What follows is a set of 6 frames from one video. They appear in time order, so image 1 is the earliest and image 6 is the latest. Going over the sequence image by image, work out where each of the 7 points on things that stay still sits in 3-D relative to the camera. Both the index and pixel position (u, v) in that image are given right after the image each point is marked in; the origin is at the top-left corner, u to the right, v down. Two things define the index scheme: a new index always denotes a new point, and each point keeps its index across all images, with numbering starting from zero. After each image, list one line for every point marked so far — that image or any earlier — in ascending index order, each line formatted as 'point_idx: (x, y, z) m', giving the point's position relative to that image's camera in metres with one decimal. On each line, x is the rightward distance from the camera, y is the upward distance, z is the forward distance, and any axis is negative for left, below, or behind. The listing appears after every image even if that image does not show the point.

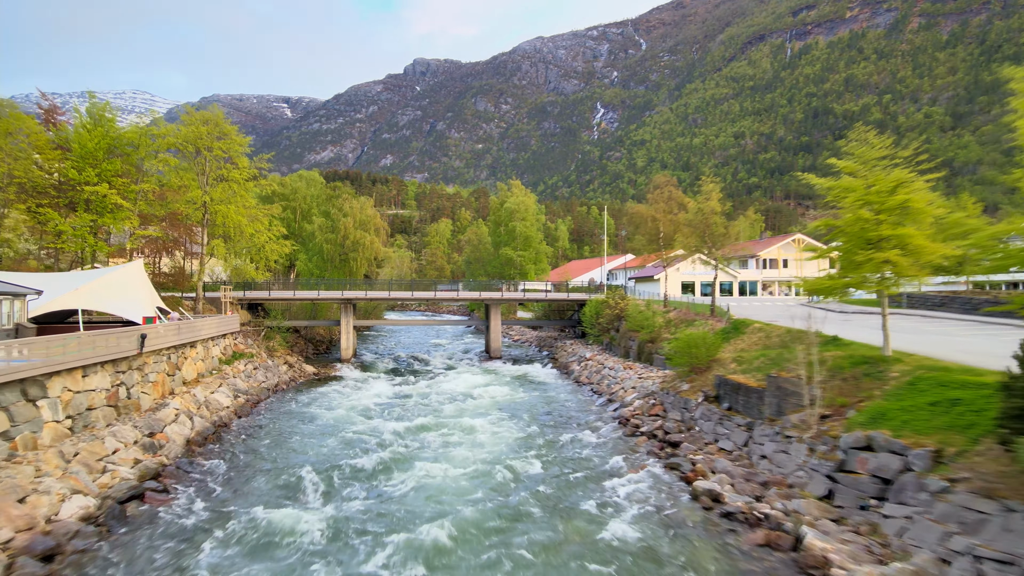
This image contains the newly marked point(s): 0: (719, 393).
0: (+4.8, -2.5, +17.1) m
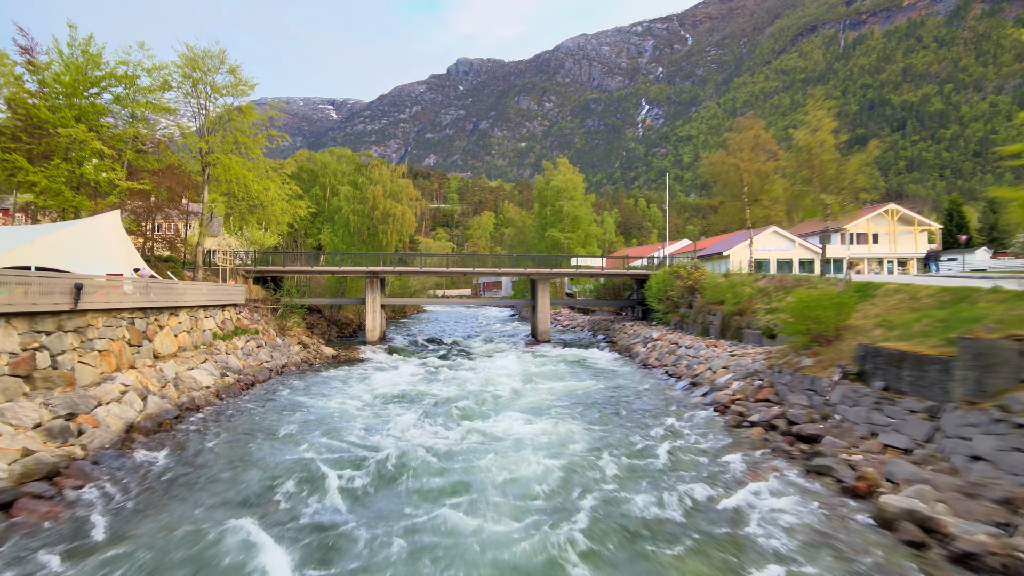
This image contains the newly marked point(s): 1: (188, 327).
0: (+5.8, -1.3, +12.1) m
1: (-8.3, -1.0, +18.7) m
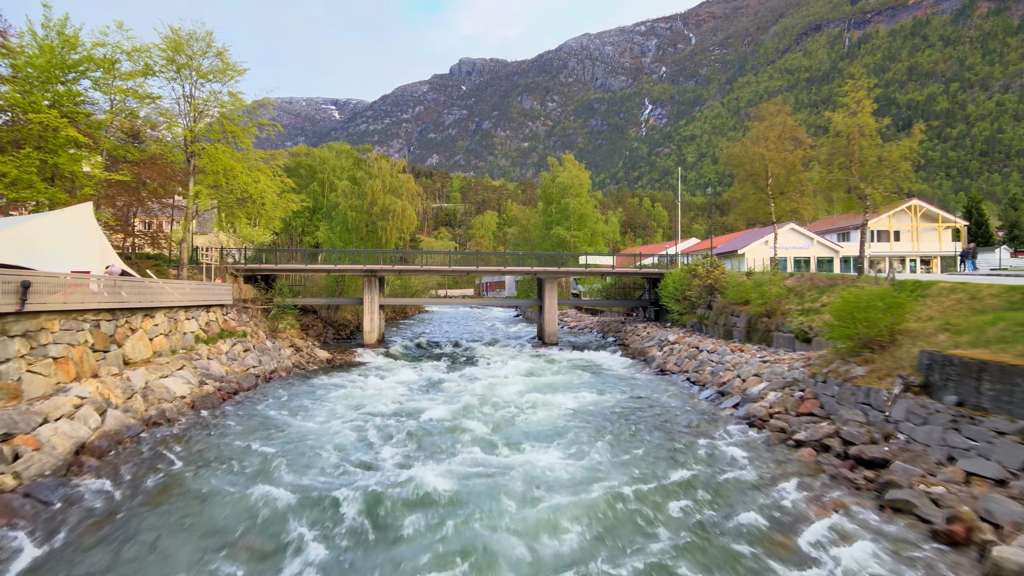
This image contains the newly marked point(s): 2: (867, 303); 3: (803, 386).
0: (+6.0, -1.3, +10.5) m
1: (-8.1, -1.0, +17.1) m
2: (+6.0, -0.3, +12.5) m
3: (+5.2, -1.8, +13.2) m
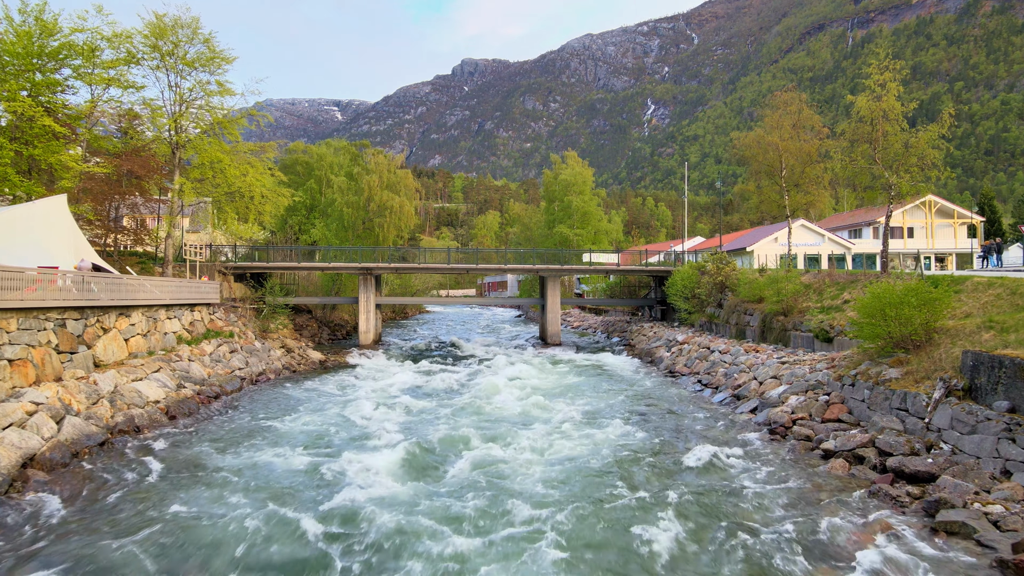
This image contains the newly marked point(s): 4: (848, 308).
0: (+6.0, -1.2, +9.4) m
1: (-8.1, -0.9, +16.1) m
2: (+6.0, -0.2, +11.4) m
3: (+5.2, -1.7, +12.1) m
4: (+7.1, -0.4, +15.5) m
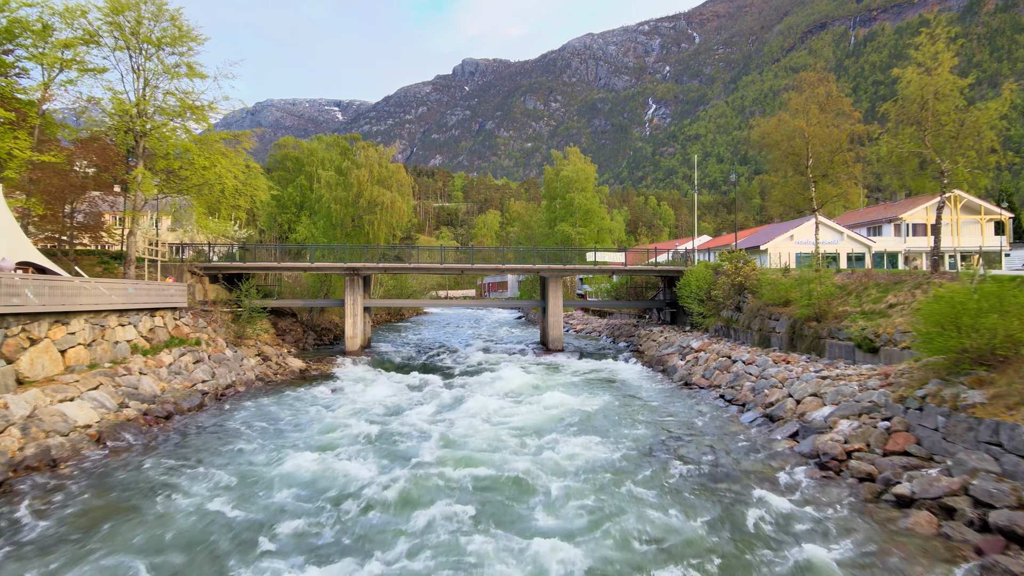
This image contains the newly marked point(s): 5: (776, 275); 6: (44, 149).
0: (+5.9, -1.3, +7.3) m
1: (-8.1, -1.0, +14.0) m
2: (+5.9, -0.2, +9.3) m
3: (+5.1, -1.7, +10.1) m
4: (+7.1, -0.5, +13.4) m
5: (+6.9, +0.3, +19.3) m
6: (-12.0, +3.6, +19.0) m
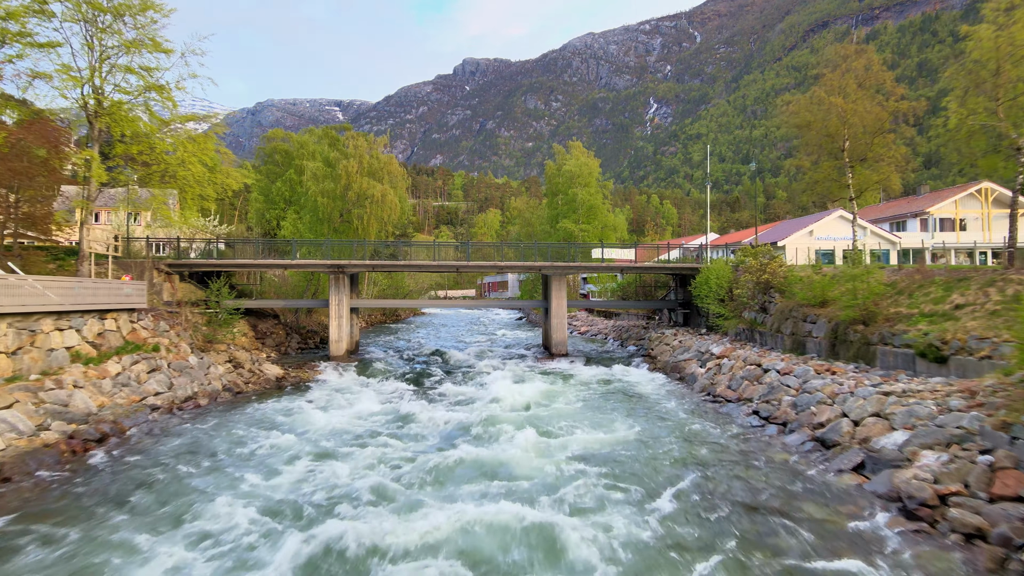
0: (+5.8, -1.2, +5.2) m
1: (-8.2, -1.0, +11.9) m
2: (+5.9, -0.2, +7.2) m
3: (+5.1, -1.7, +7.9) m
4: (+7.0, -0.4, +11.3) m
5: (+6.9, +0.4, +17.2) m
6: (-12.0, +3.6, +16.9) m
